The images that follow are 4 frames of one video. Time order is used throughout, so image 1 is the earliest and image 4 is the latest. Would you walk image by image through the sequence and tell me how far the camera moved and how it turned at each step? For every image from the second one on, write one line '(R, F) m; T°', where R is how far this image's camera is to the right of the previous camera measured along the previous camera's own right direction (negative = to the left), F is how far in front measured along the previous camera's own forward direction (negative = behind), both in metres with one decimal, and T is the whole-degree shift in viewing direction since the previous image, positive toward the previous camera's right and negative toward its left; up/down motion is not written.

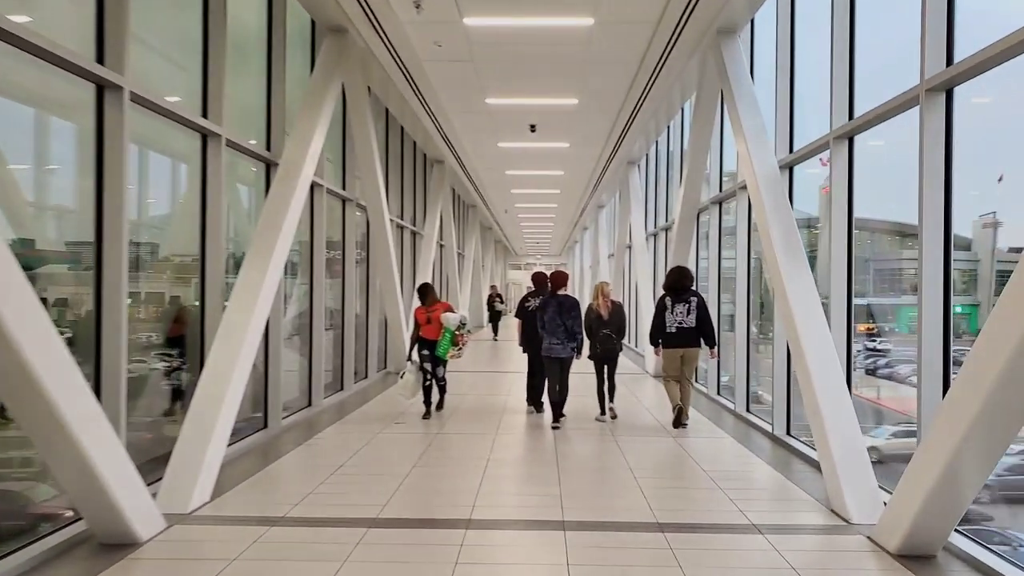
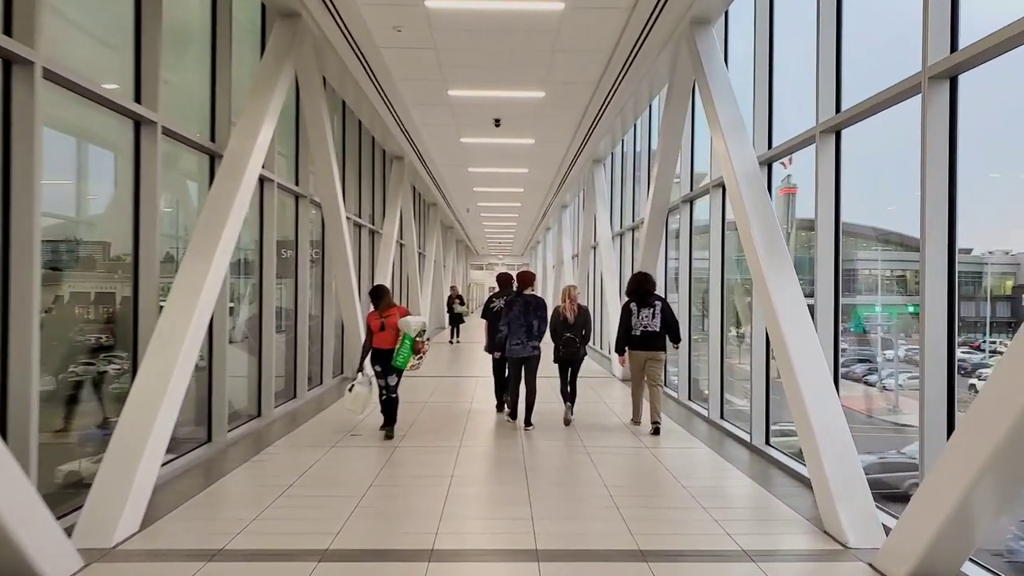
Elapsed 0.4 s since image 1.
(0.0, +0.4) m; +3°
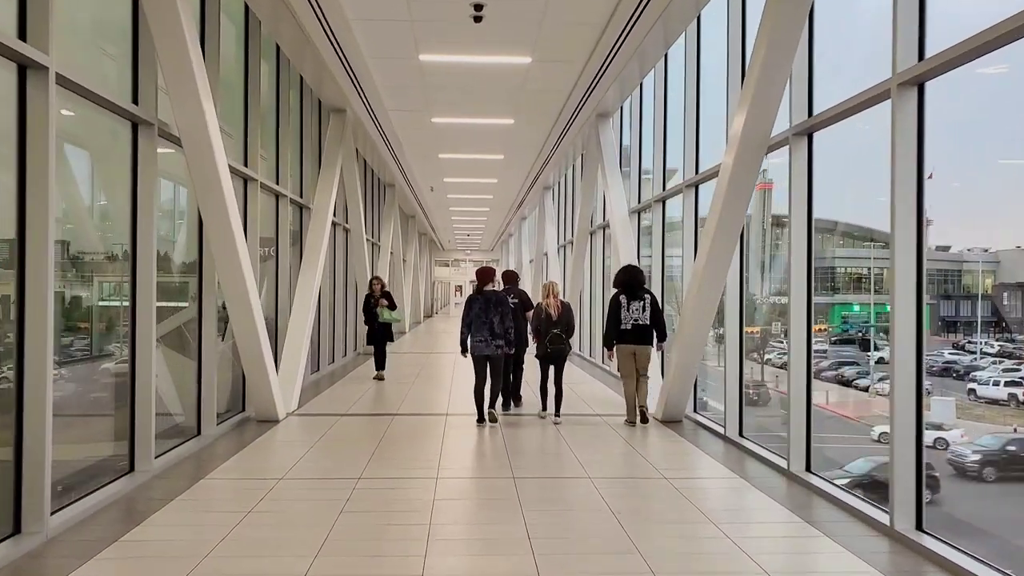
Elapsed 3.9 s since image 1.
(-0.2, +3.3) m; +3°
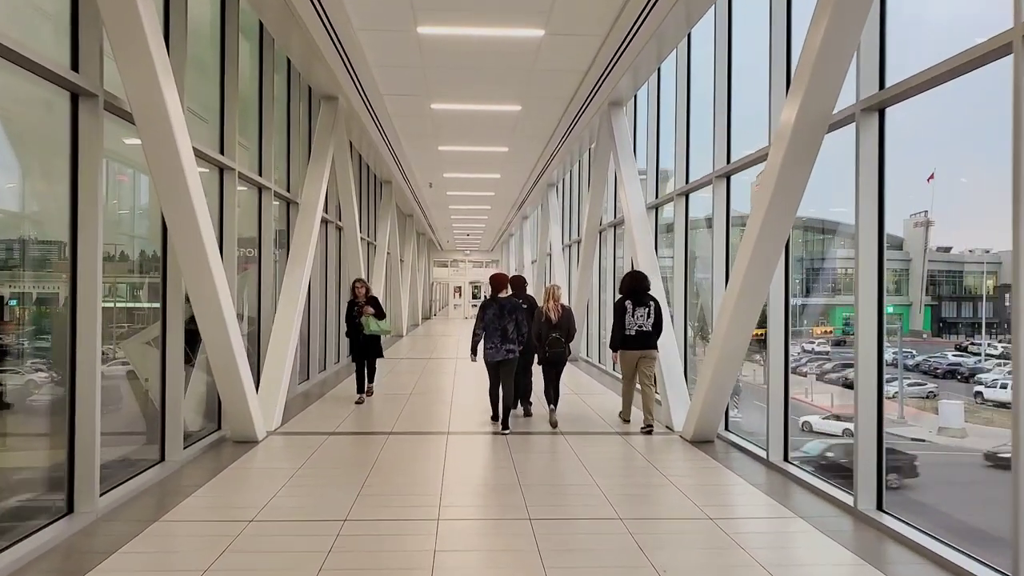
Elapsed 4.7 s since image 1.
(-0.1, +0.8) m; 0°
